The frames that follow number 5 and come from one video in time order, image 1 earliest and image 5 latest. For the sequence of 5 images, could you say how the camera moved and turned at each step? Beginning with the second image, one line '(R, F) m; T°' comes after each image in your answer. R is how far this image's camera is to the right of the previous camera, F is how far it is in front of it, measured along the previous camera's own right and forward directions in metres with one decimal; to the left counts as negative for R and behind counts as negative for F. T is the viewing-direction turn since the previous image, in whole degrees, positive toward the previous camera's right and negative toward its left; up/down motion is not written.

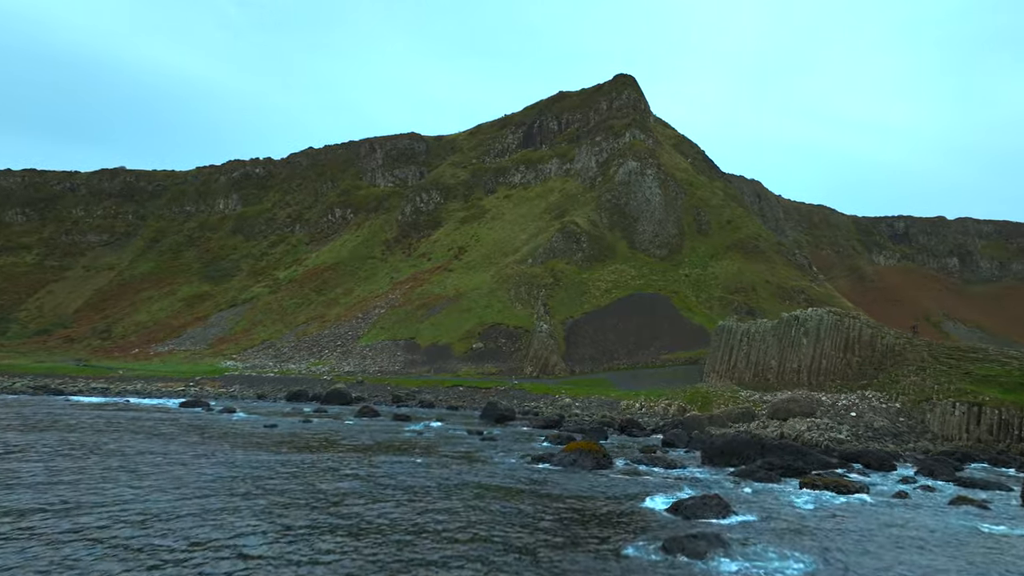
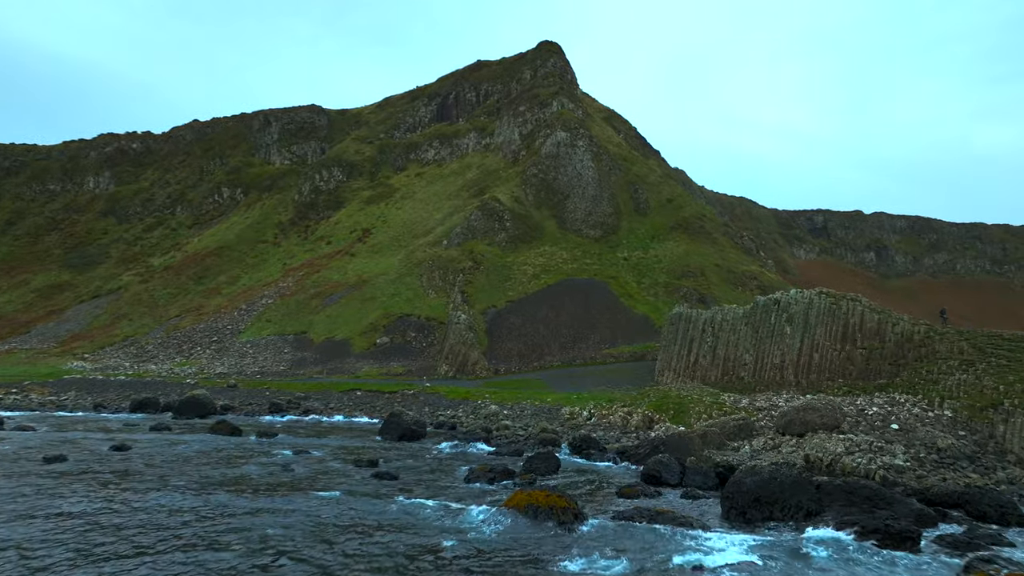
(+0.2, +11.5) m; +6°
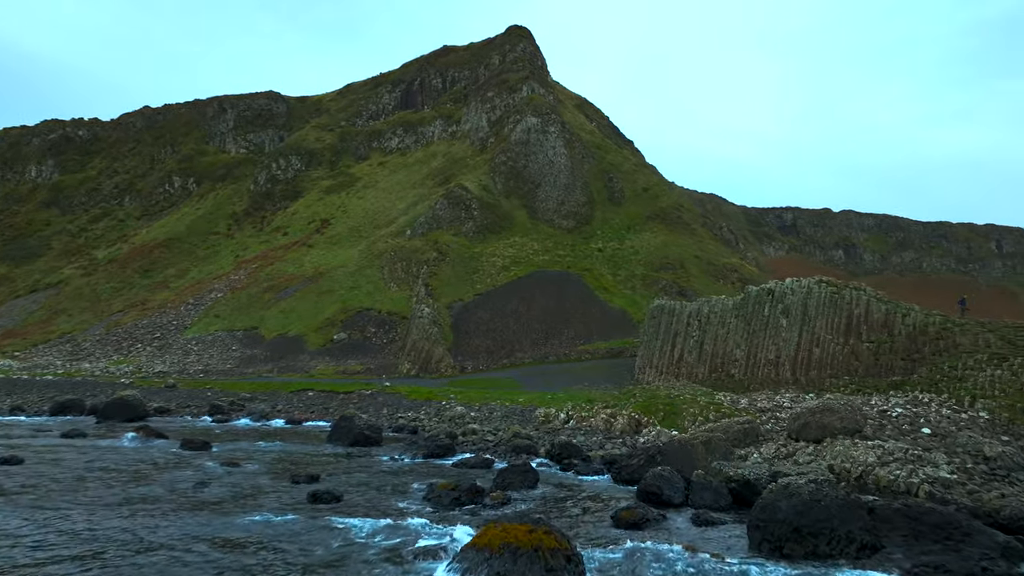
(-0.1, +4.2) m; +2°
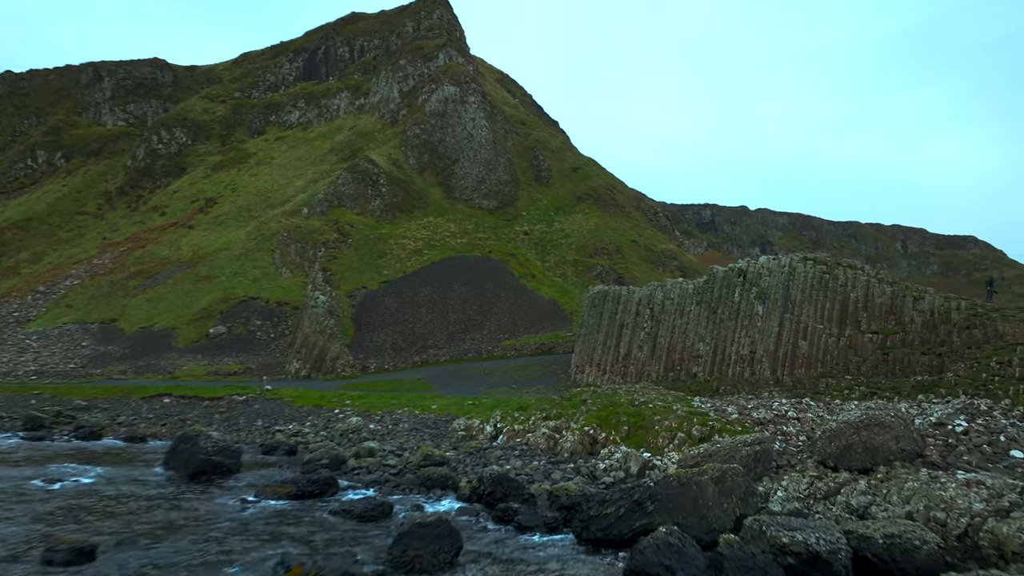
(+0.1, +7.9) m; +6°
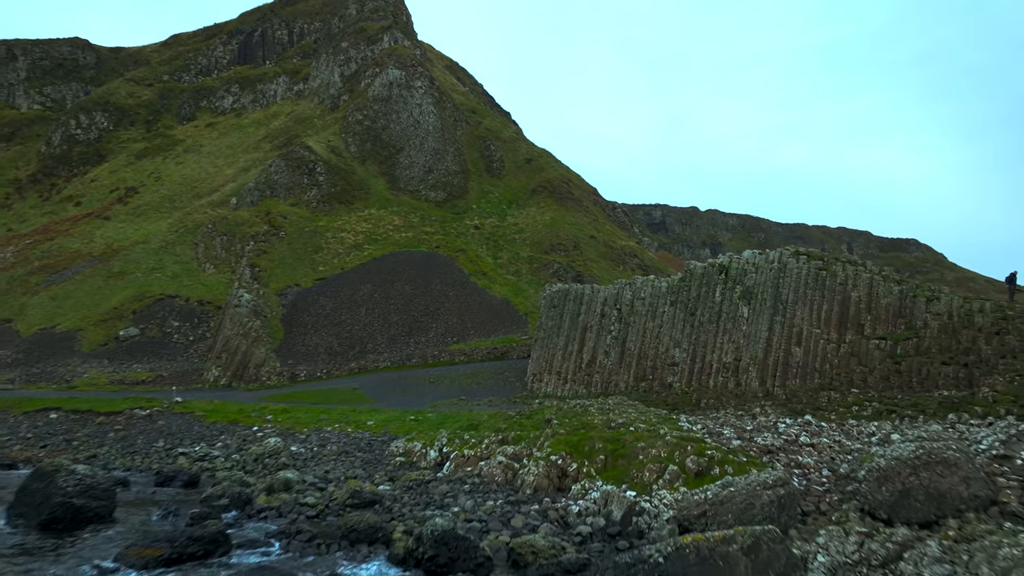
(0.0, +4.2) m; +4°
